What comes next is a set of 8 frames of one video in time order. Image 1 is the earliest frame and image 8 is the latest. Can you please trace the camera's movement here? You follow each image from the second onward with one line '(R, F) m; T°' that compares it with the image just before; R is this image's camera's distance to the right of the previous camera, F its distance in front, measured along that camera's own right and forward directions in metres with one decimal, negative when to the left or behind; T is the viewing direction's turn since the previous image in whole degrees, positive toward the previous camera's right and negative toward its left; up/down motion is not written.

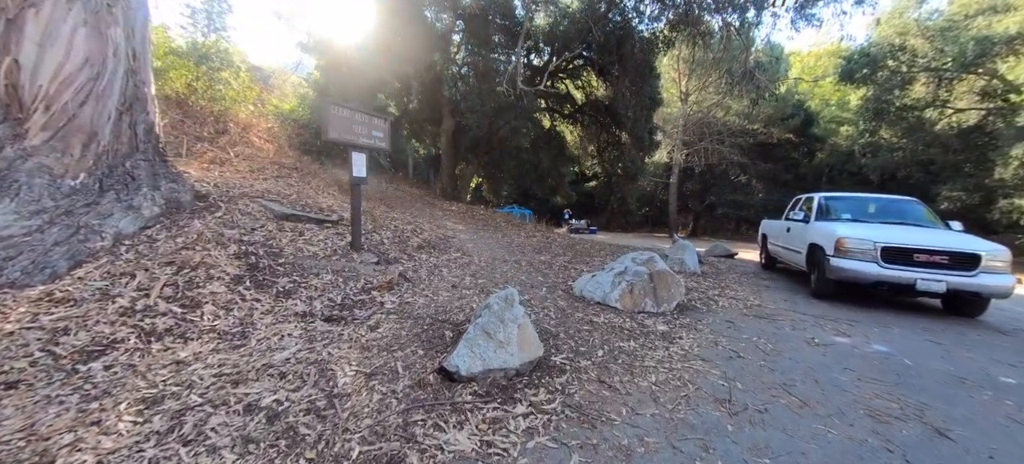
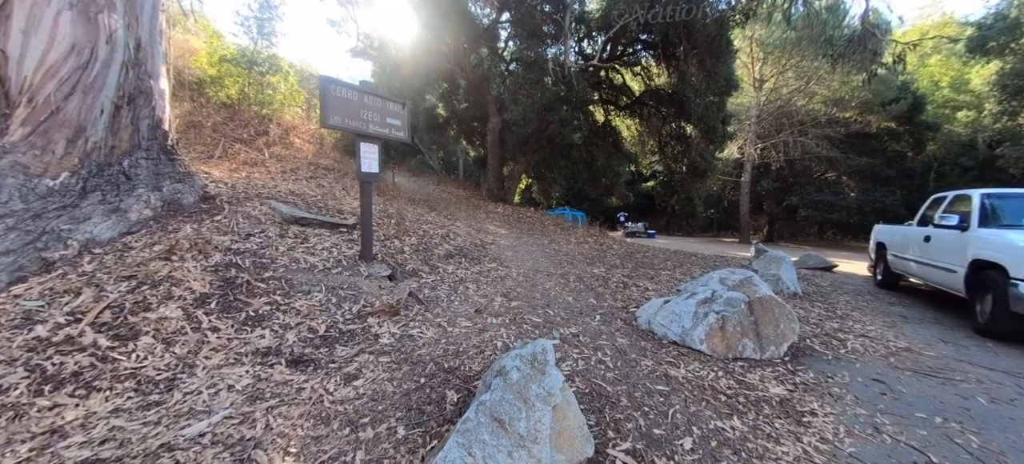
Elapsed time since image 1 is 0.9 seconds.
(+0.1, +1.1) m; -8°
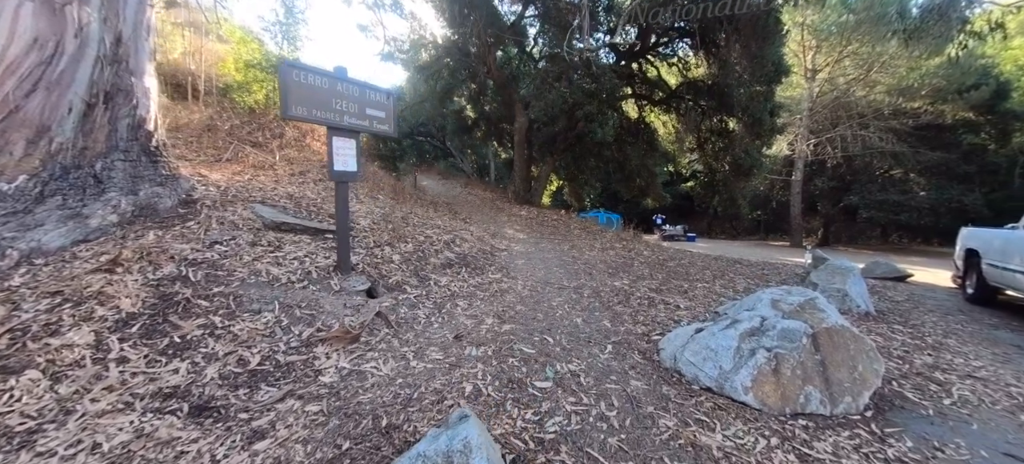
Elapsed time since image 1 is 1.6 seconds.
(+0.4, +0.7) m; -5°
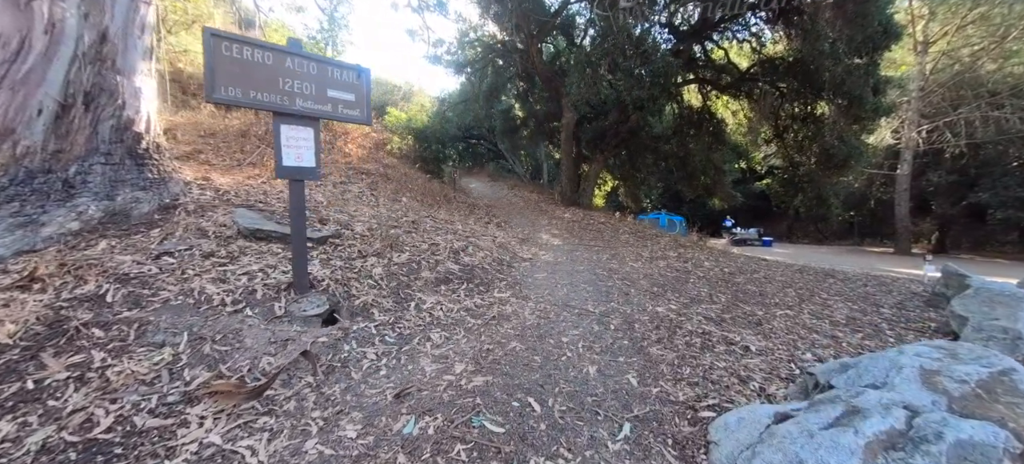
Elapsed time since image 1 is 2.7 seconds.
(+0.5, +1.0) m; -9°
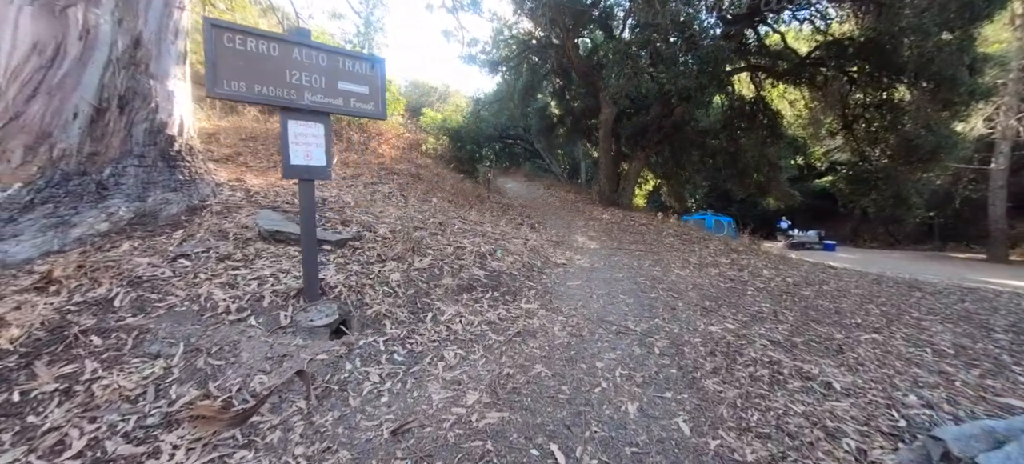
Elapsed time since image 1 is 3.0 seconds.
(+0.1, +0.4) m; -6°
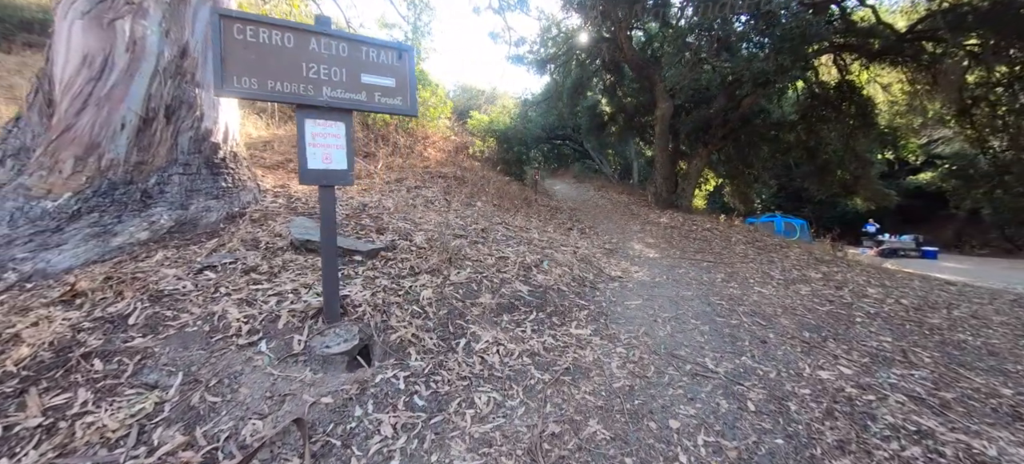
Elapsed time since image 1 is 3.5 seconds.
(0.0, +0.5) m; -7°
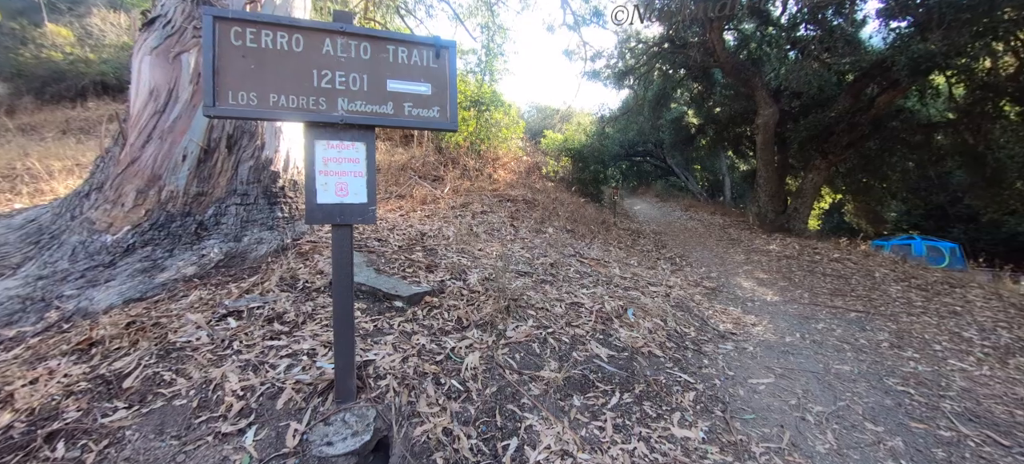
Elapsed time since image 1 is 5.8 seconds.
(0.0, +0.8) m; -11°
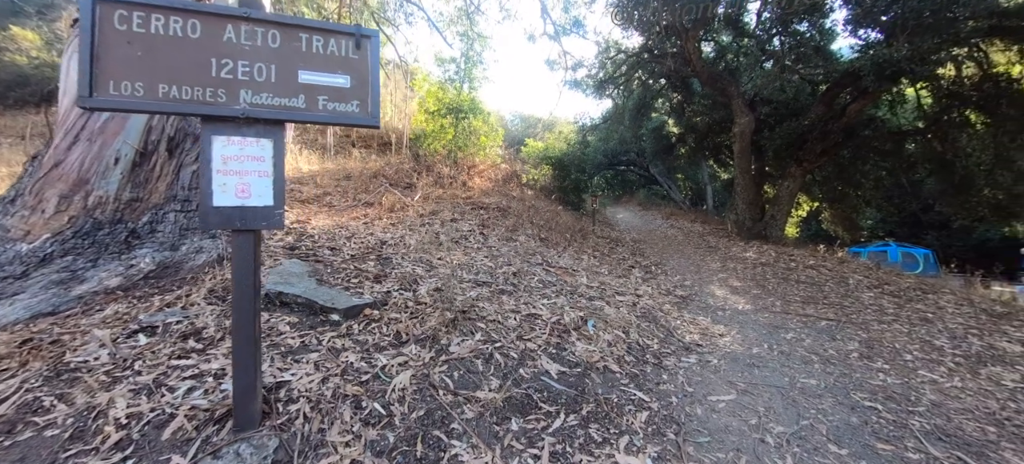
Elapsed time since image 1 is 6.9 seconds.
(+0.3, +0.2) m; +1°
